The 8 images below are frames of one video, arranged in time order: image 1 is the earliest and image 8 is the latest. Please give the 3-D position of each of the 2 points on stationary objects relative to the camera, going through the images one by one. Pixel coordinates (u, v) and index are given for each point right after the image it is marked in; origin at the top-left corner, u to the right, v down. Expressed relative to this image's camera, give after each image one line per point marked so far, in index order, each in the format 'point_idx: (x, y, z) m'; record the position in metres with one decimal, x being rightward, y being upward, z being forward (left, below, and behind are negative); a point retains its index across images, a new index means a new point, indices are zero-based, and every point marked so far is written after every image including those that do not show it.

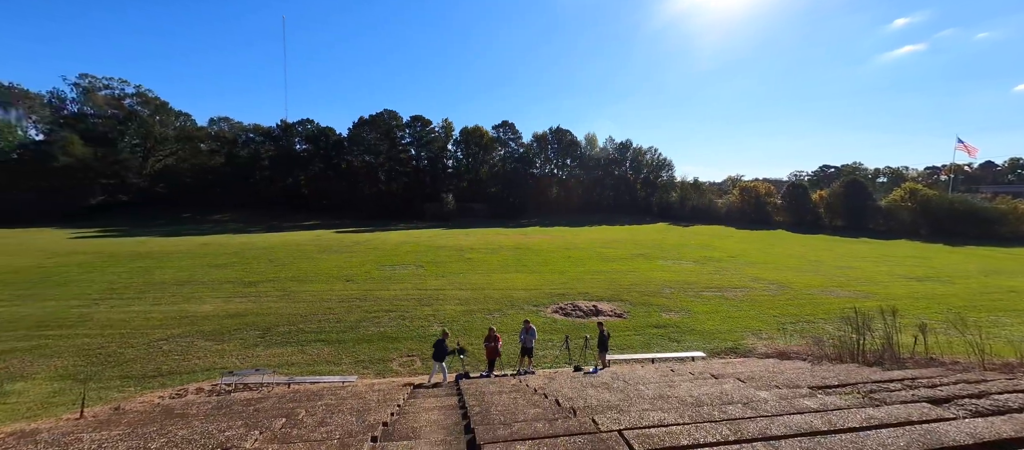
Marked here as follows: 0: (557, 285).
0: (+2.0, -2.8, +17.6) m
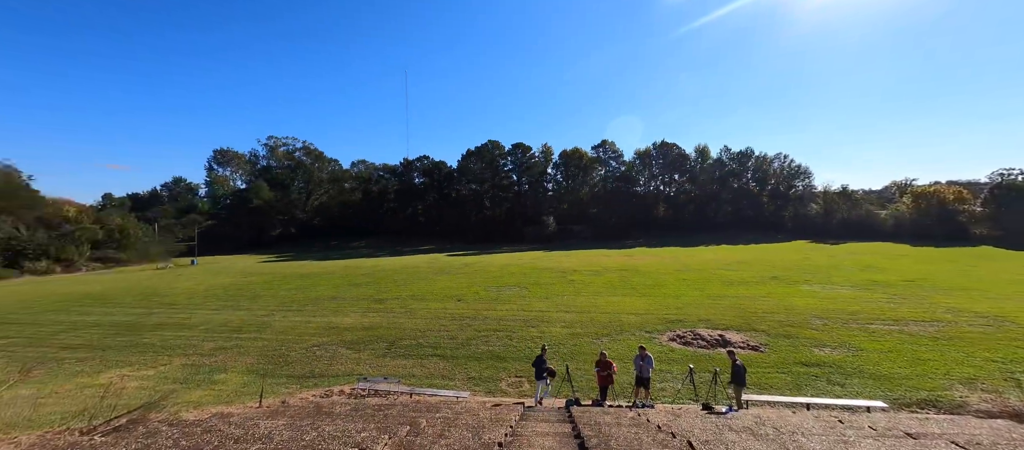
0: (+6.5, -3.5, +16.1) m
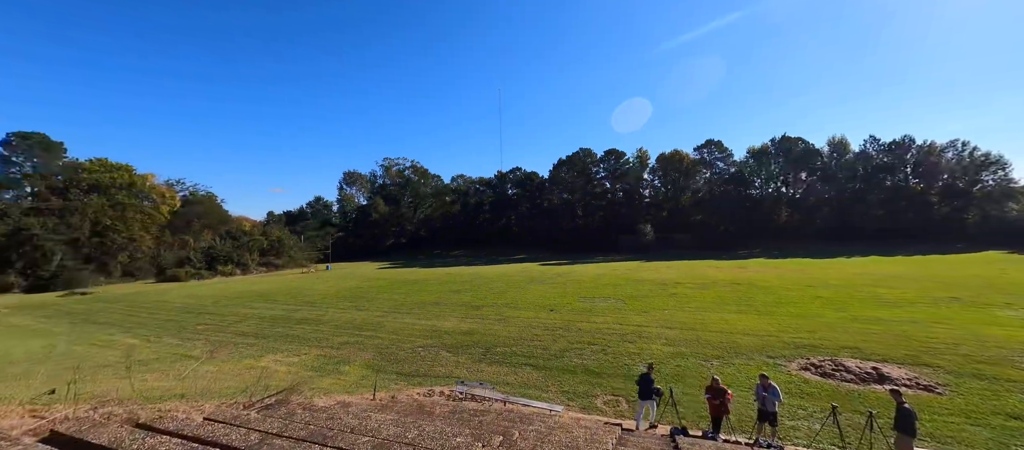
0: (+10.0, -3.8, +13.7) m
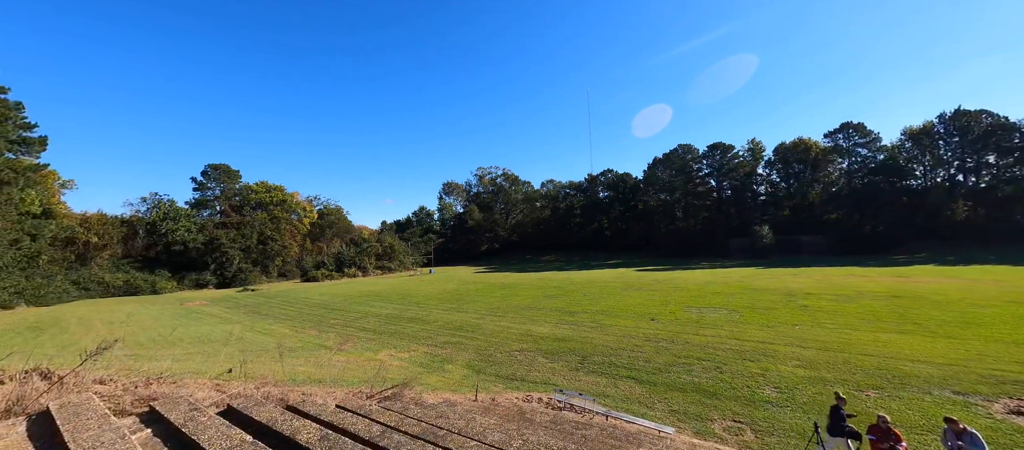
0: (+13.0, -3.7, +10.7) m
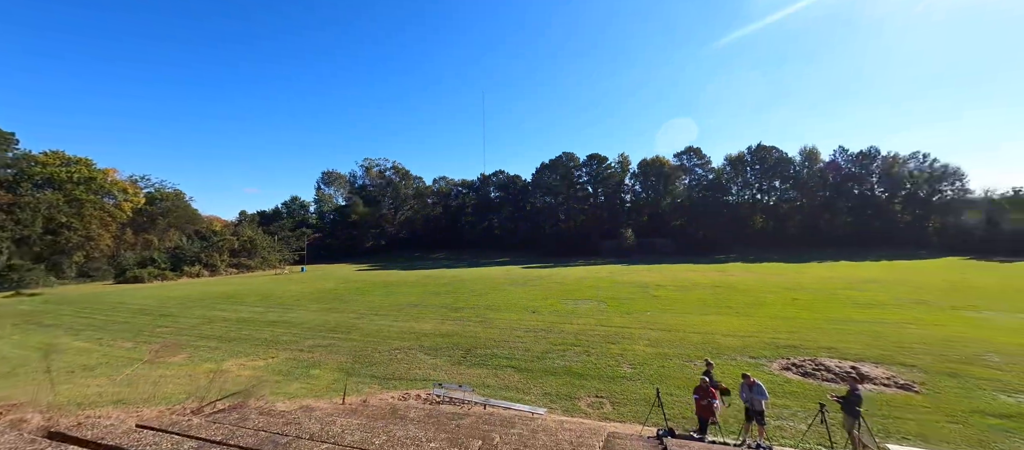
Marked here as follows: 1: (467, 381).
0: (+9.4, -3.9, +13.9) m
1: (-1.2, -4.2, +10.7) m
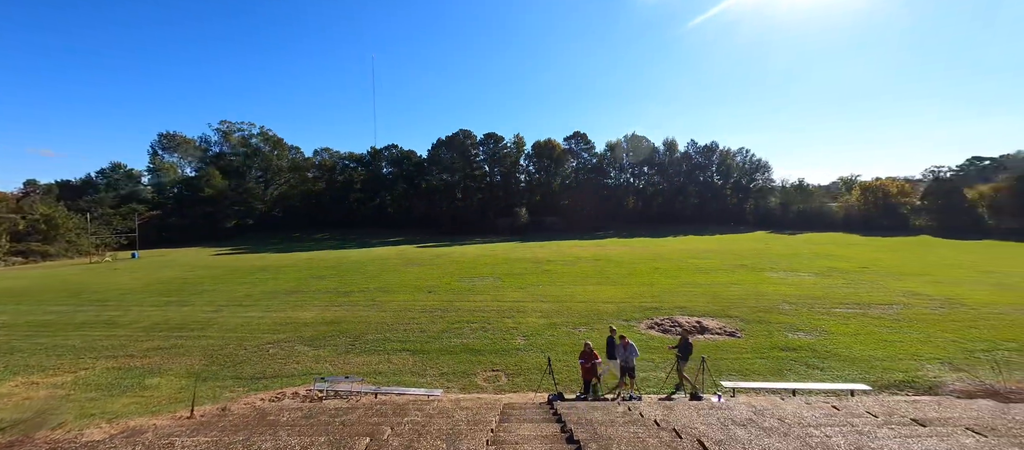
0: (+5.5, -3.0, +15.8) m
1: (-3.9, -3.6, +10.0) m
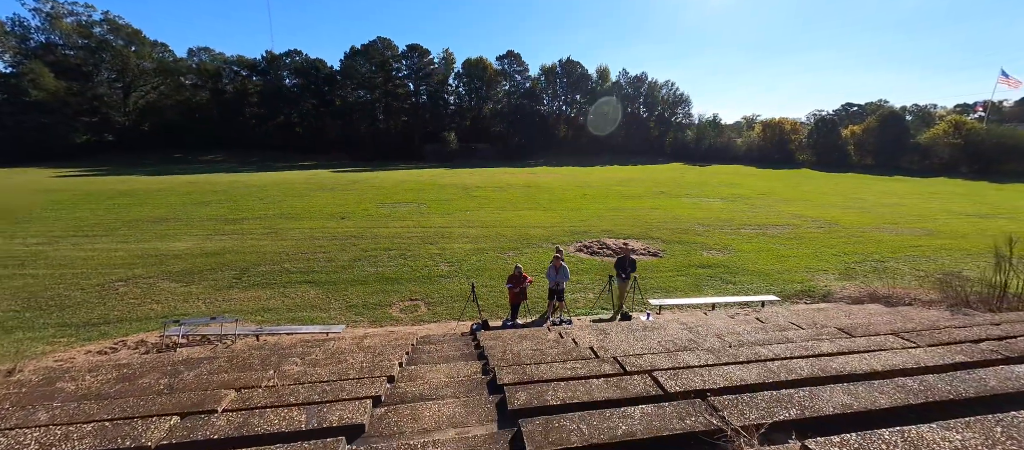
0: (+2.6, 0.0, +15.5) m
1: (-5.6, -1.7, +8.3) m
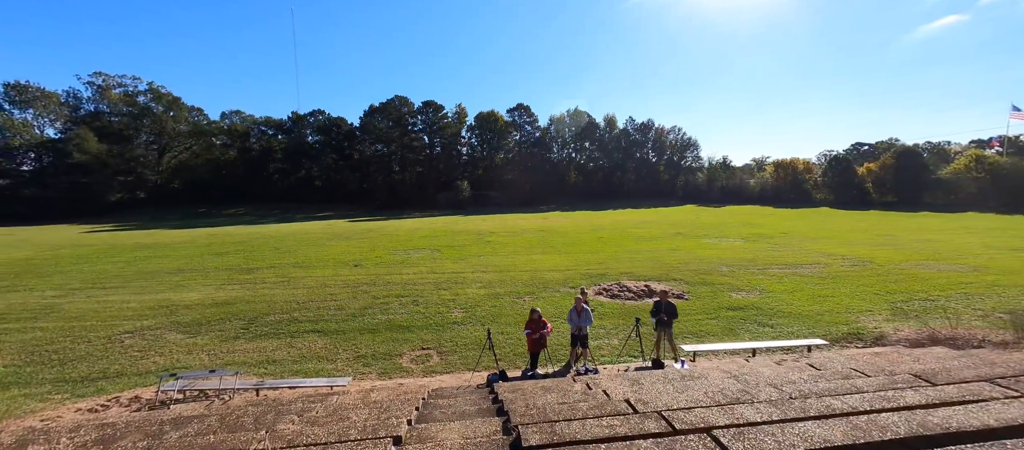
0: (+3.2, -1.6, +14.9) m
1: (-5.2, -2.6, +7.9) m
